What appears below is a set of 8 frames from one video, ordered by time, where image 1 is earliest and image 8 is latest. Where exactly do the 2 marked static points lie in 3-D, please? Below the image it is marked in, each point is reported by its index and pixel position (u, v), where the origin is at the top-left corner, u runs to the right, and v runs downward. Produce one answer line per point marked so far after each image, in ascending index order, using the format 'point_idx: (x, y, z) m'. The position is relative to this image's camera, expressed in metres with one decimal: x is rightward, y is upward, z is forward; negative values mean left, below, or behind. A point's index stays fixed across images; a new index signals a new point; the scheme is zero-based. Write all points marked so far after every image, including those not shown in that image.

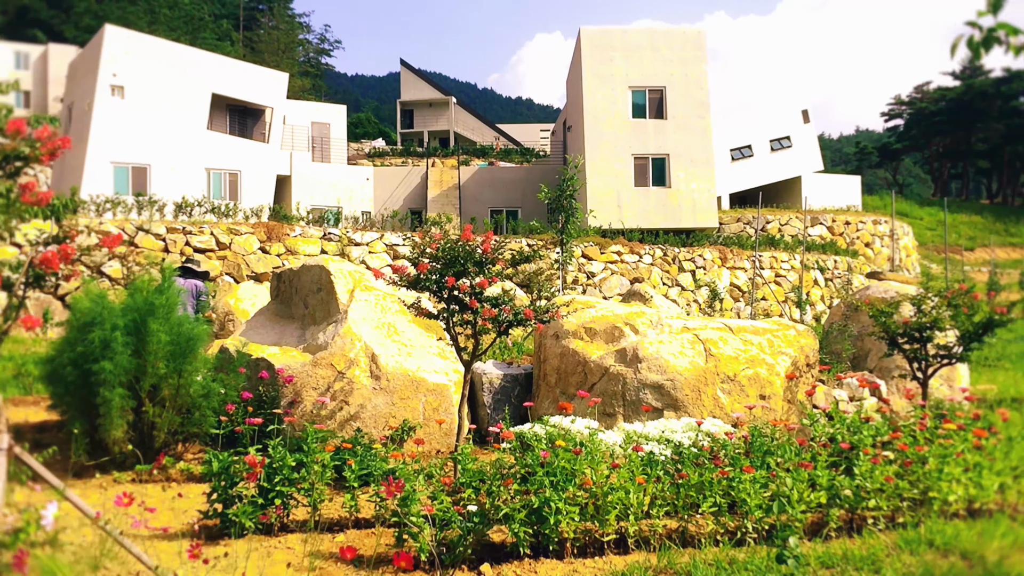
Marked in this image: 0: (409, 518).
0: (-0.5, -1.0, +4.3) m
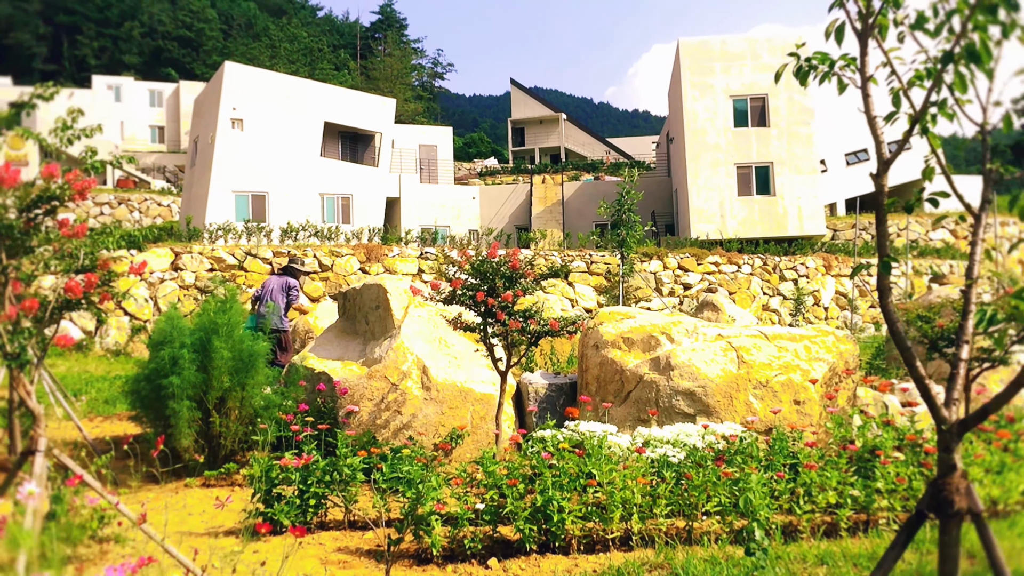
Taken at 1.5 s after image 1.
0: (-0.4, -1.1, +4.7) m
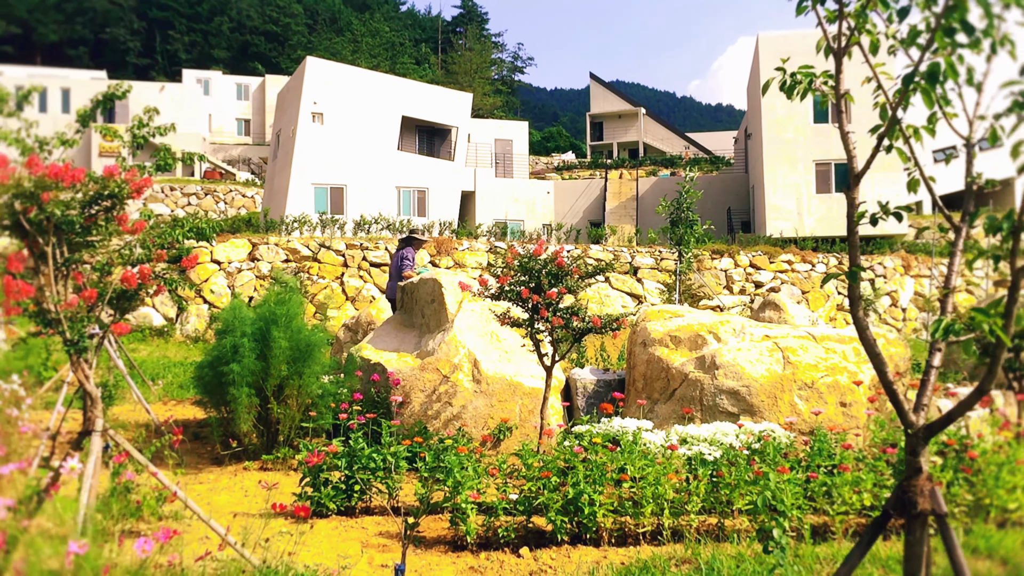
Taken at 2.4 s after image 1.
0: (-0.3, -1.0, +4.8) m
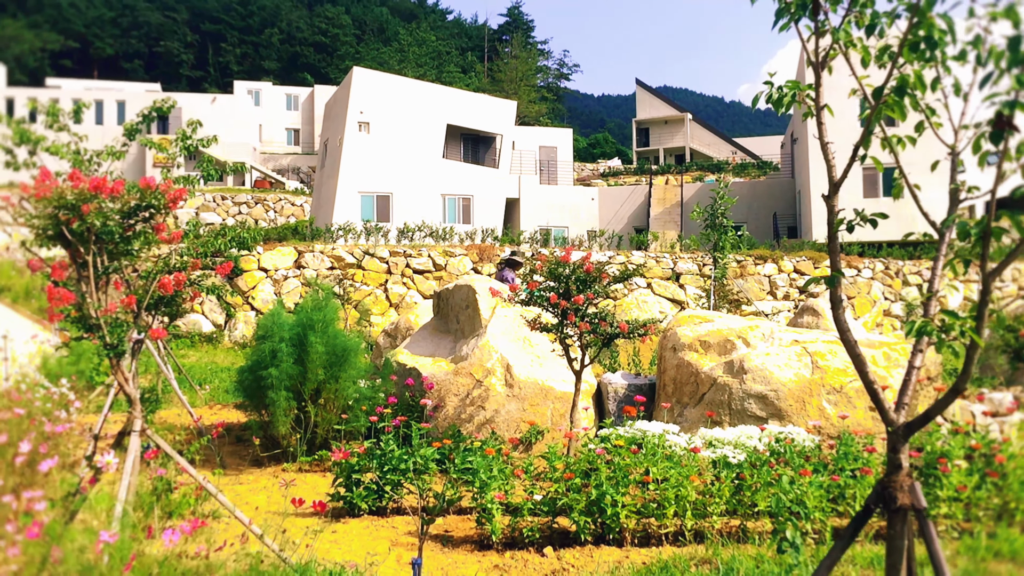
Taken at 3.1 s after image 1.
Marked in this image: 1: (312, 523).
0: (-0.1, -1.1, +5.0) m
1: (-1.1, -1.2, +5.3) m
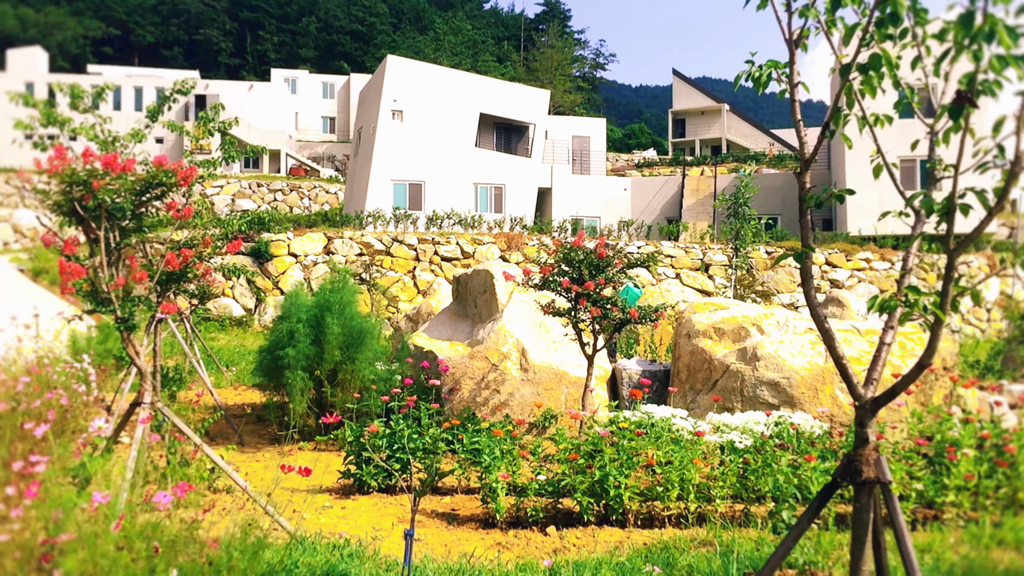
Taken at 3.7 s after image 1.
0: (-0.1, -1.0, +5.0) m
1: (-1.0, -1.1, +5.4) m
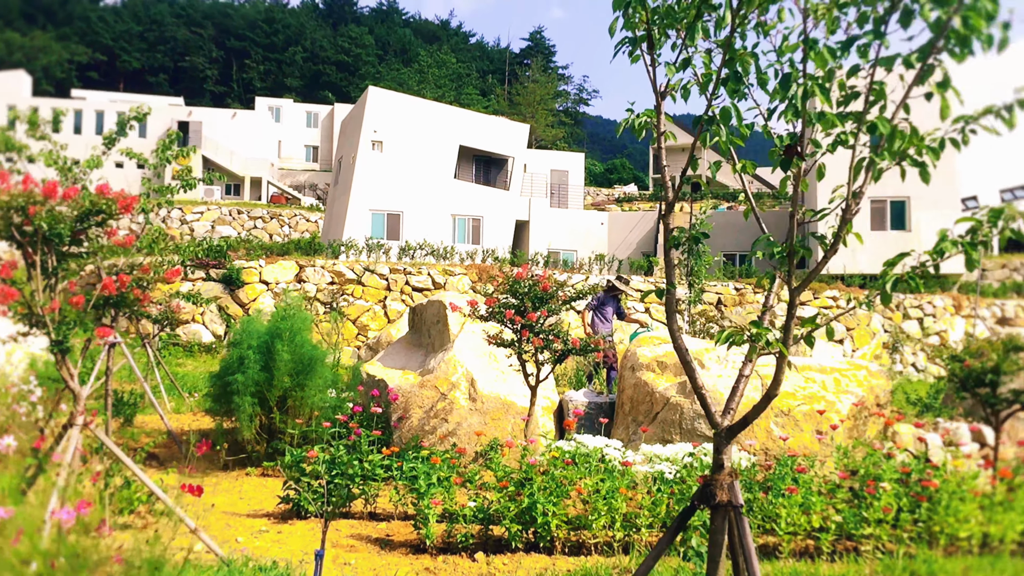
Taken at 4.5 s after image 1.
0: (-0.5, -1.1, +5.1) m
1: (-1.4, -1.3, +5.4) m
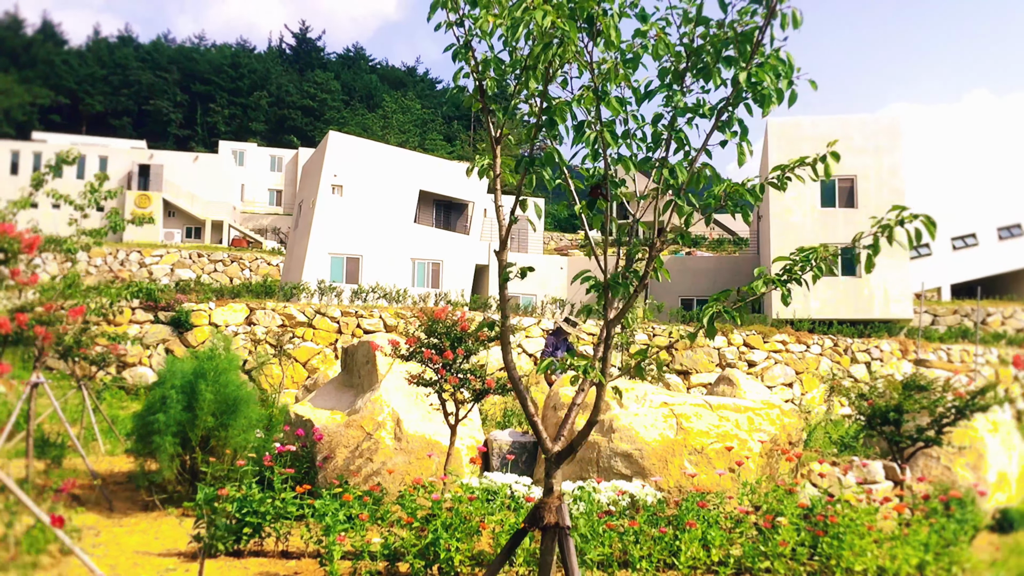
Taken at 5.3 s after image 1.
0: (-1.0, -1.3, +5.2) m
1: (-1.9, -1.5, +5.4) m
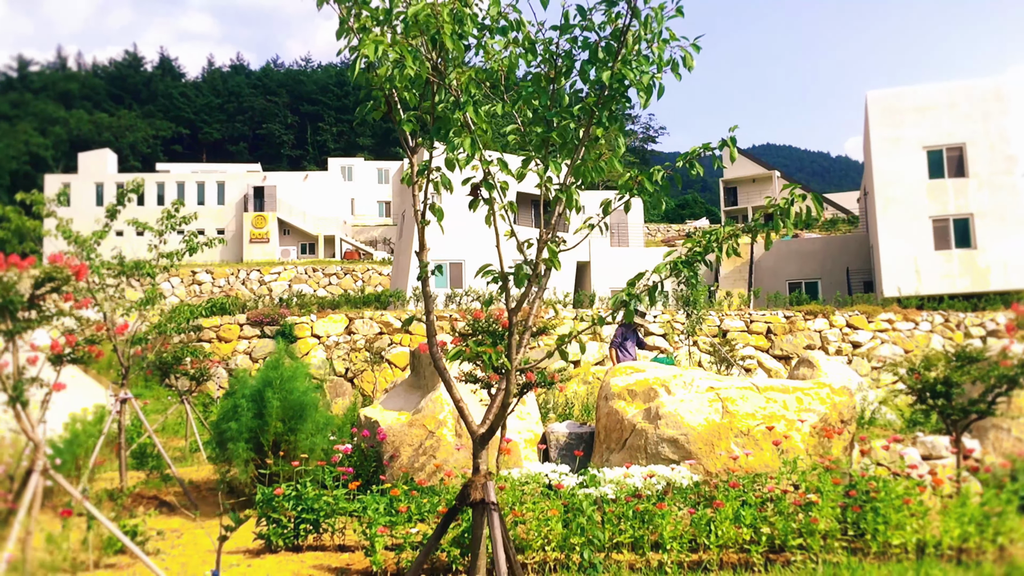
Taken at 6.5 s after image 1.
0: (-0.8, -1.4, +5.5) m
1: (-1.6, -1.6, +5.9) m
